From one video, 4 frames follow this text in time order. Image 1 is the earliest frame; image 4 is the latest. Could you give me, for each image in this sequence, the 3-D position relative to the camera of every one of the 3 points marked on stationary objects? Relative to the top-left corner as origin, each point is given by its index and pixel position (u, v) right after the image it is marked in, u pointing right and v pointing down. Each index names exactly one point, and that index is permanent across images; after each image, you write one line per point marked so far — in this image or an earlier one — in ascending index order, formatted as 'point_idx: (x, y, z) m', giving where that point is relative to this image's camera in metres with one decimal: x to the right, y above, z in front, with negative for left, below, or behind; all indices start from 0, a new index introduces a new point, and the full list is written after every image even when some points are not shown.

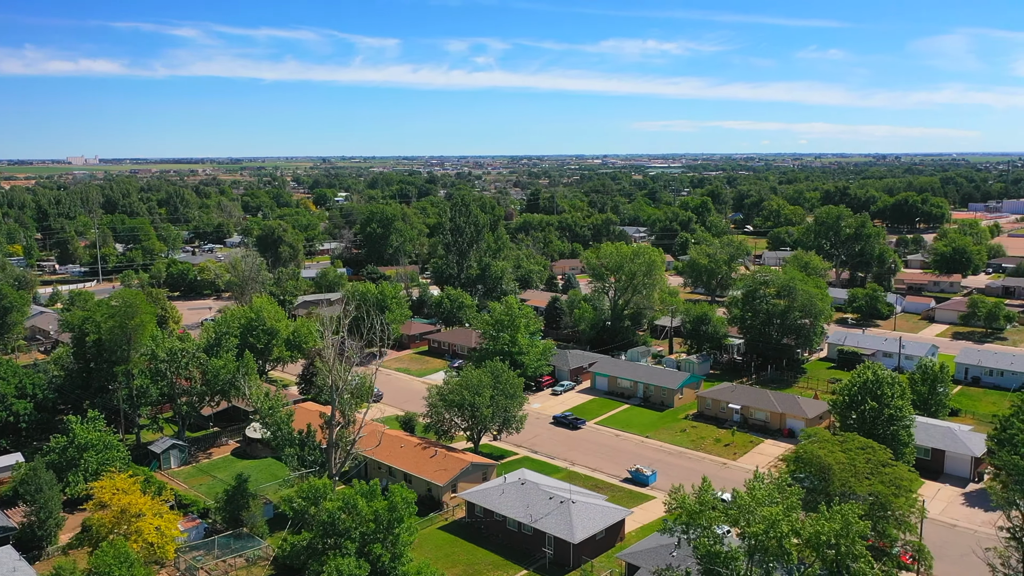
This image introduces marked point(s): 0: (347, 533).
0: (-3.4, -5.0, +17.0) m
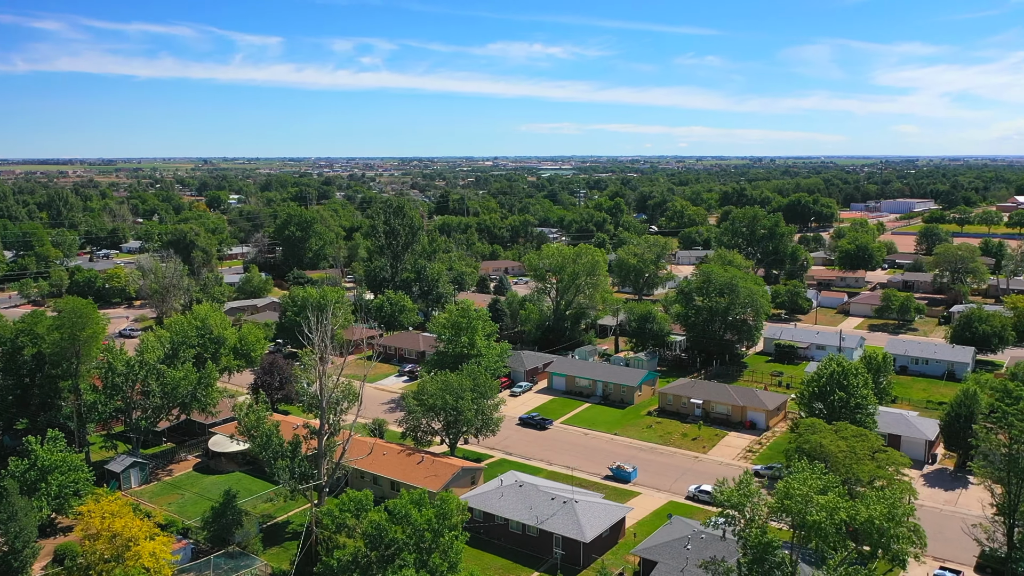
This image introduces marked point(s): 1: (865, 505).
0: (-2.4, -5.0, +16.6) m
1: (+7.1, -4.3, +16.5) m
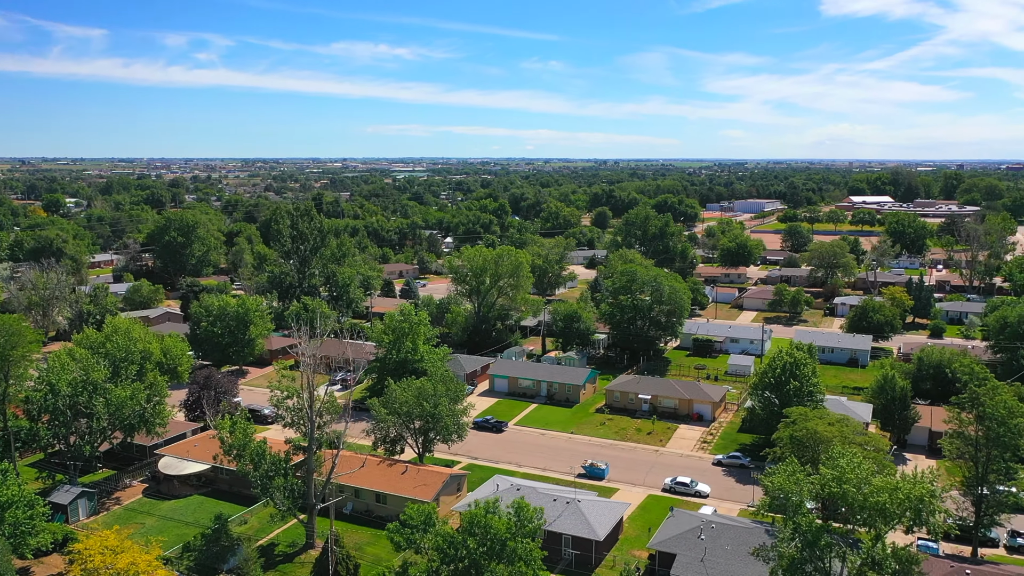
0: (-0.8, -5.1, +16.1) m
1: (+8.5, -4.2, +17.8) m
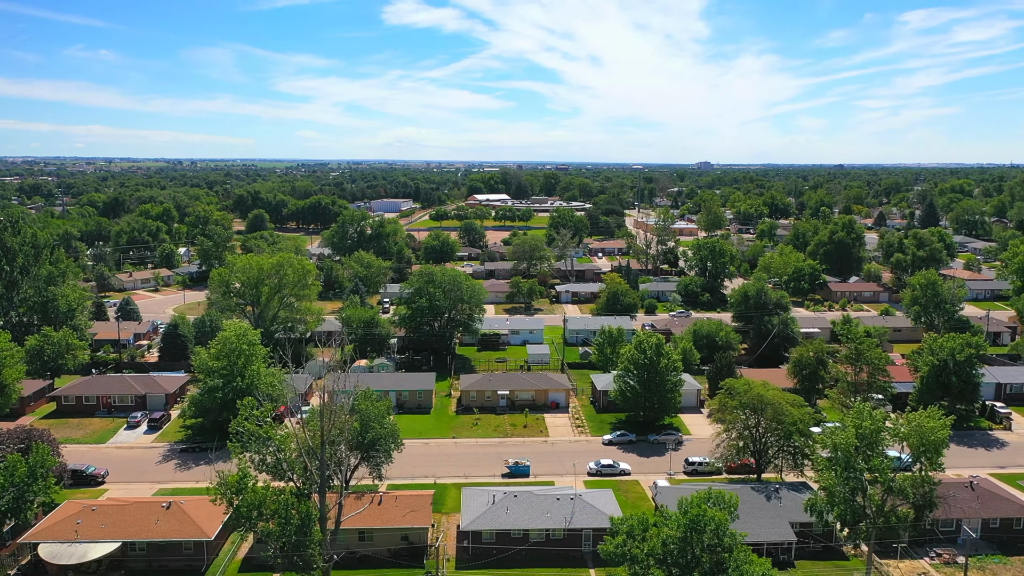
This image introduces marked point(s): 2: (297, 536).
0: (+3.6, -5.2, +16.4) m
1: (+10.9, -3.6, +22.2) m
2: (-5.2, -5.9, +19.9) m
